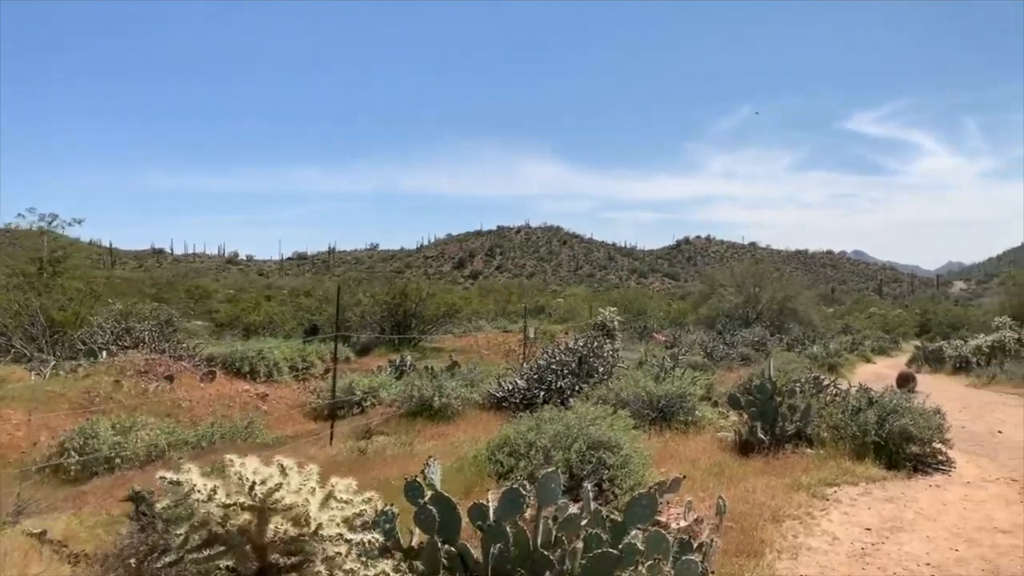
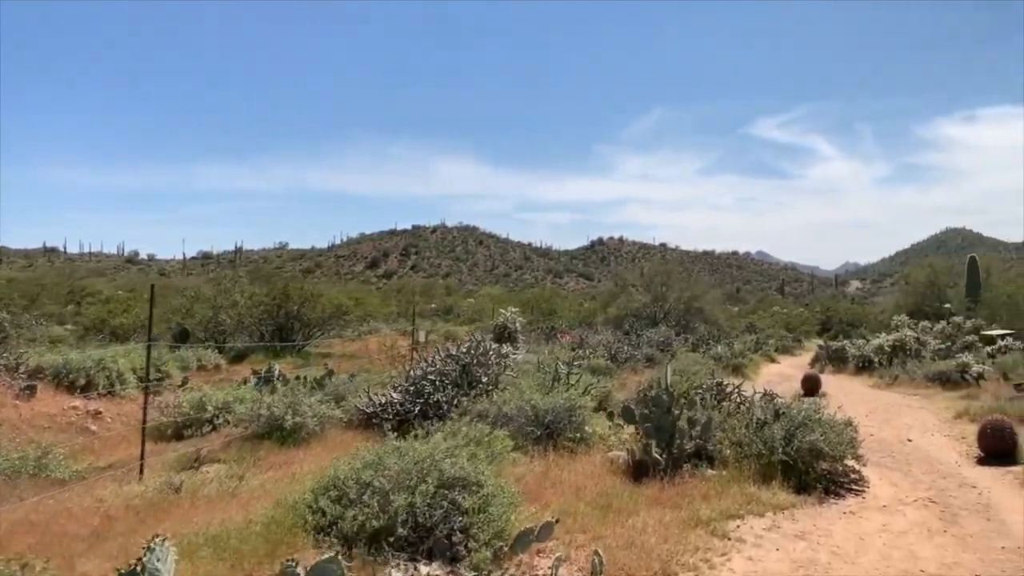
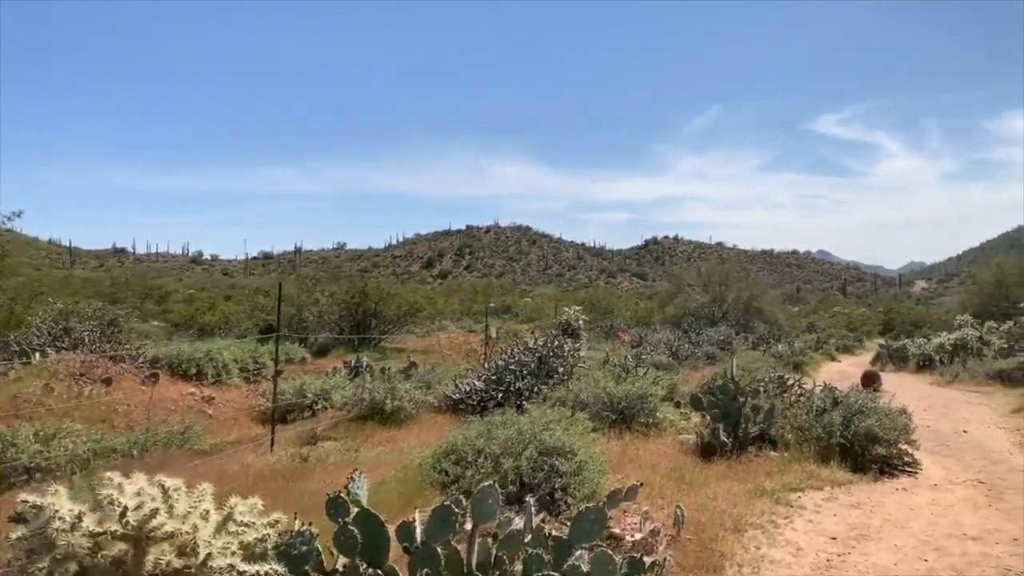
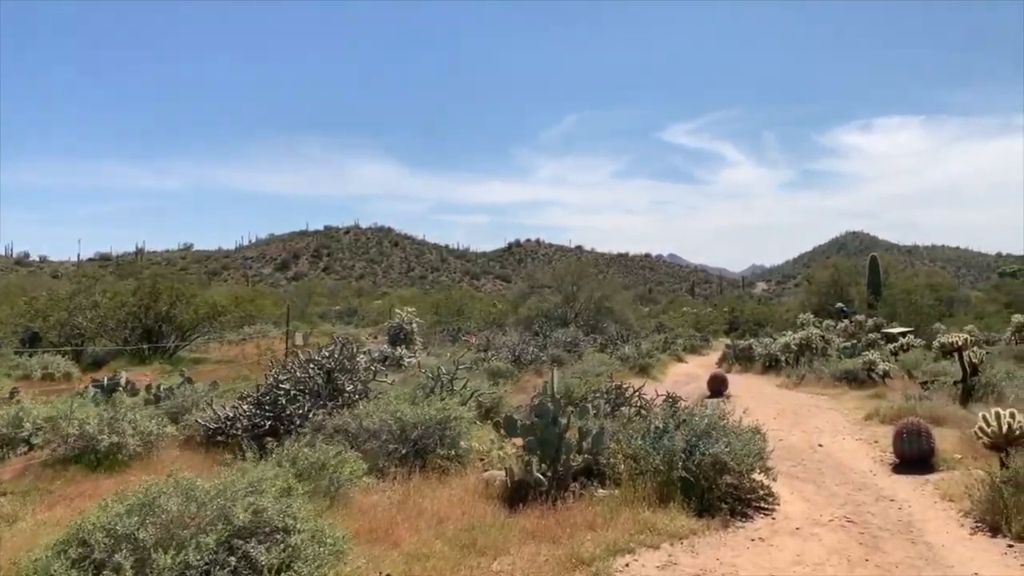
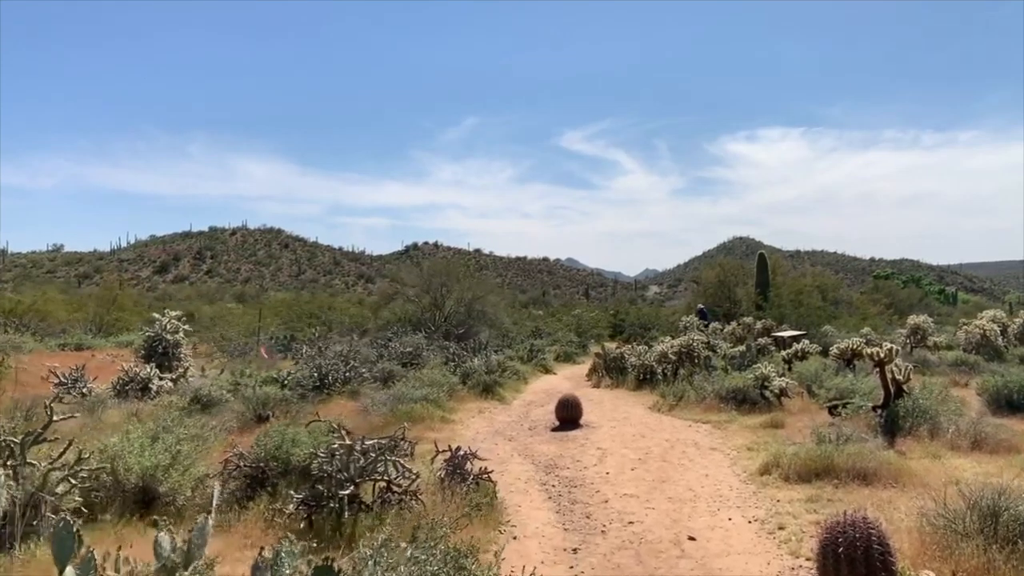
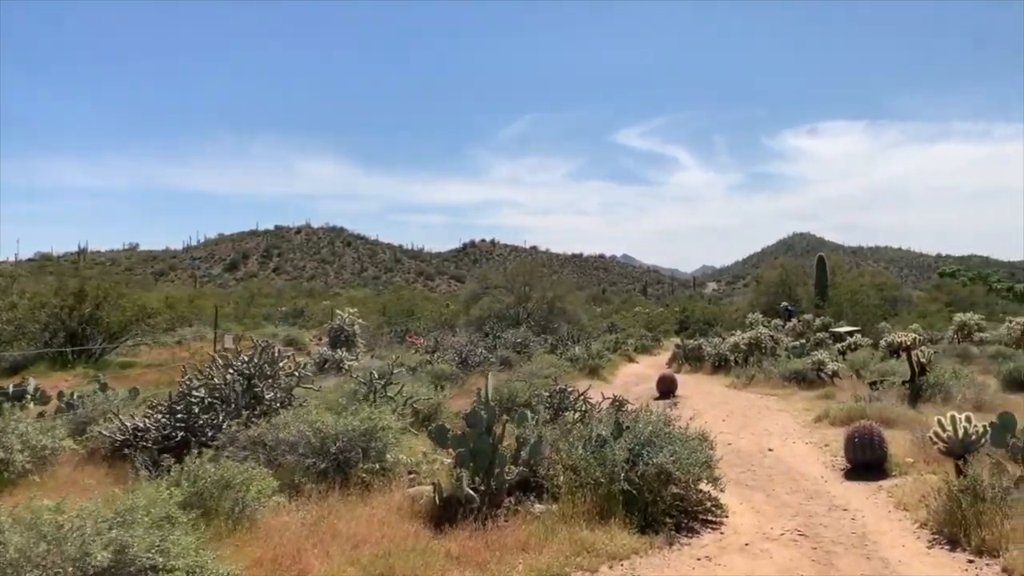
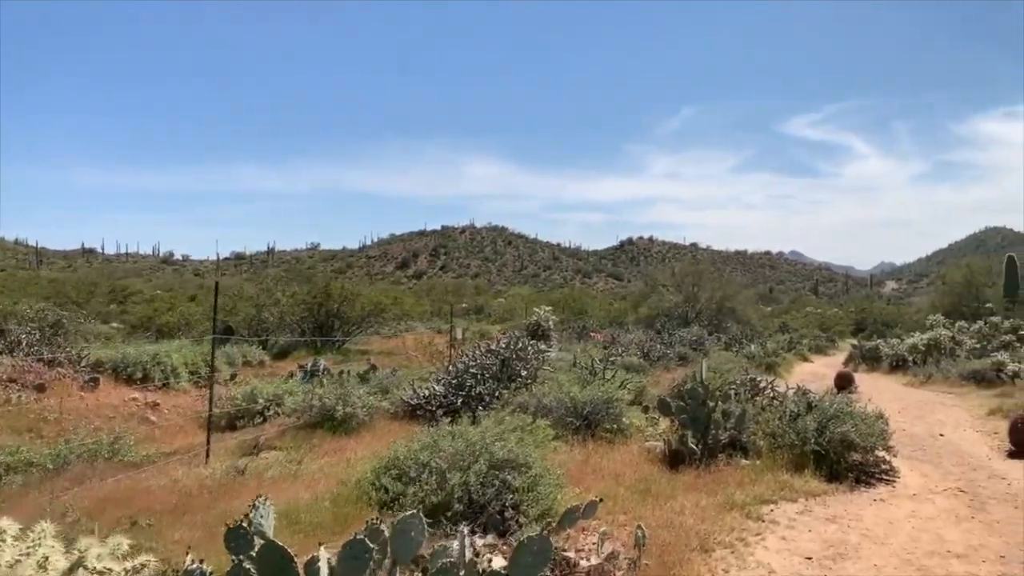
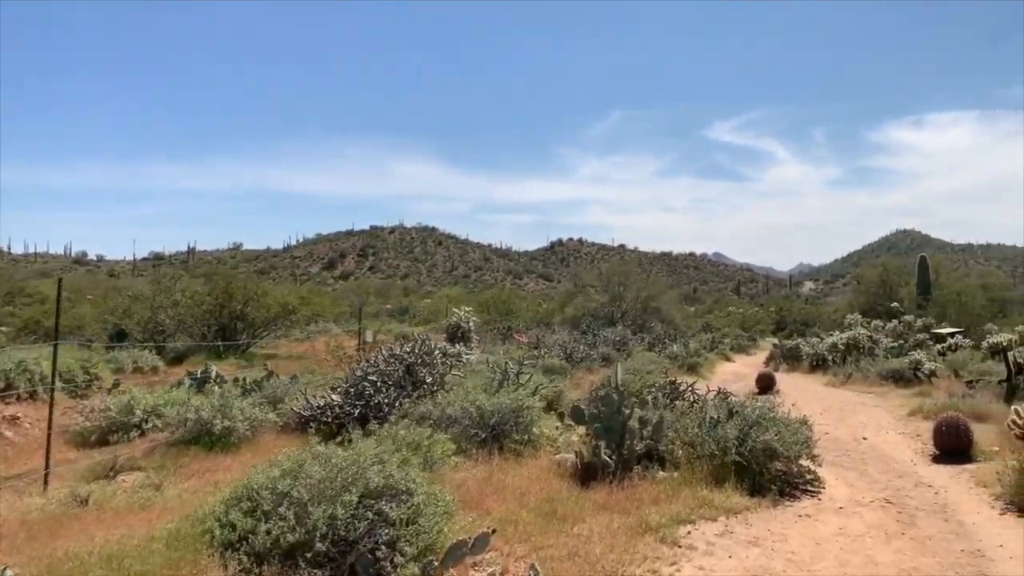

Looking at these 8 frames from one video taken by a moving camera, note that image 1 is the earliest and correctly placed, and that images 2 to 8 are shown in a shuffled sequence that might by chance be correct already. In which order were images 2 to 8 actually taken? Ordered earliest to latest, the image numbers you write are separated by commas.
3, 7, 2, 8, 4, 6, 5
